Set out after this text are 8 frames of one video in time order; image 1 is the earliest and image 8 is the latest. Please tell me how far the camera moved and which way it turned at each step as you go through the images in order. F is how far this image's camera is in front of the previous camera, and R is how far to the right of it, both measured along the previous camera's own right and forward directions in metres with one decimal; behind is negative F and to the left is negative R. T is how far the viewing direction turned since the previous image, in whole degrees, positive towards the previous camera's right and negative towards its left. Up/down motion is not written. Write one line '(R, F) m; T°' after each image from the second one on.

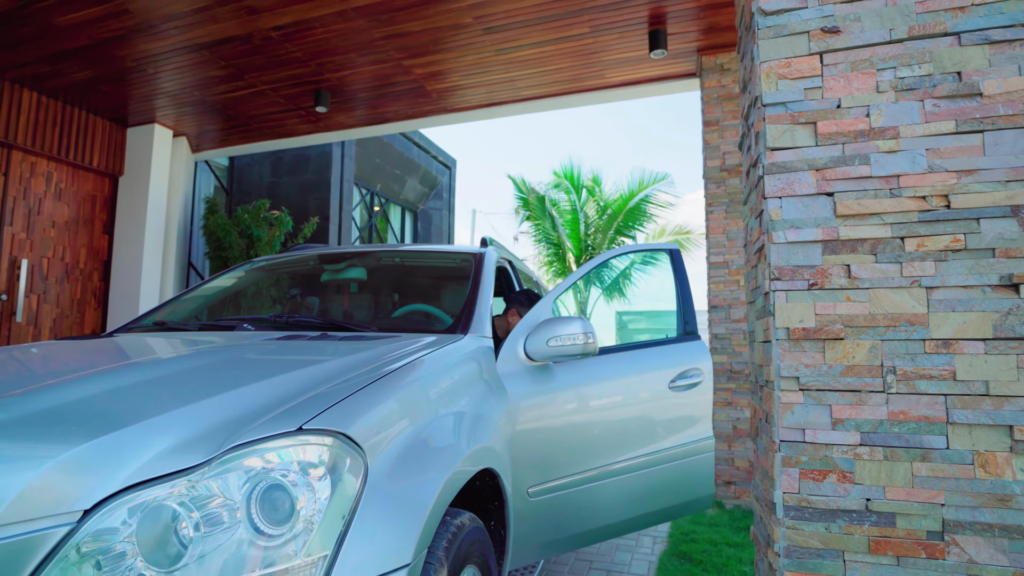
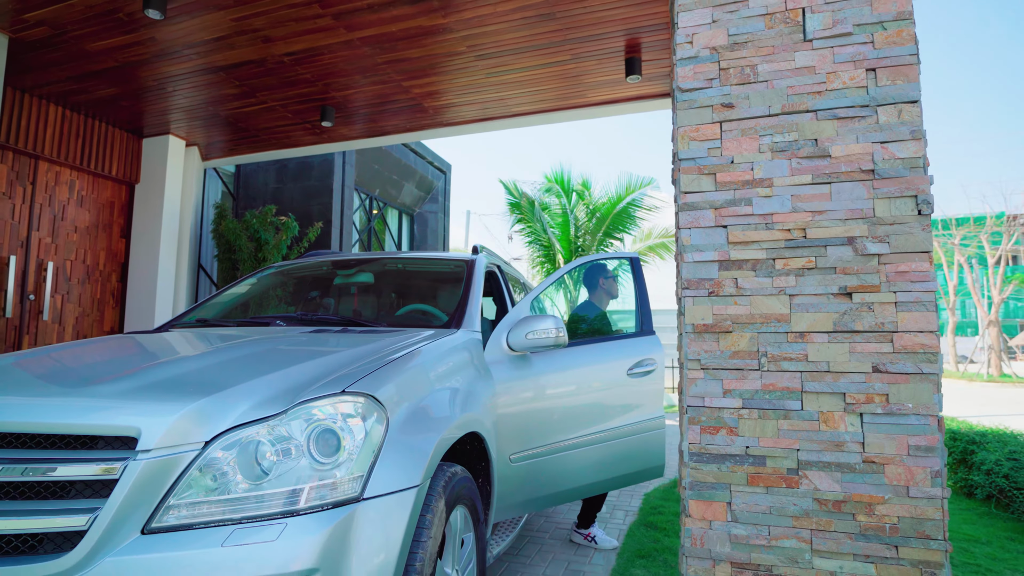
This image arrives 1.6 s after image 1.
(0.0, -0.5) m; +1°
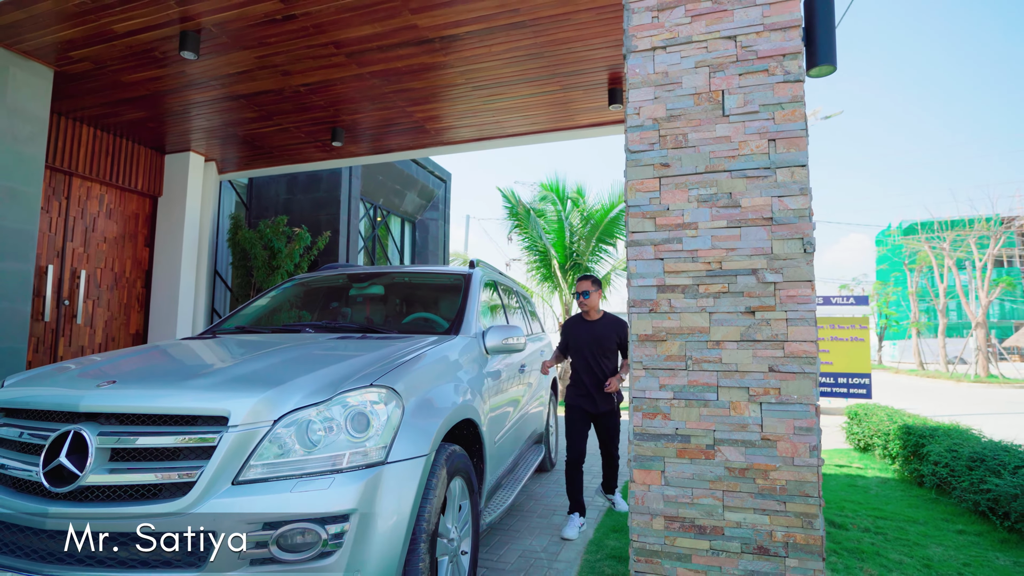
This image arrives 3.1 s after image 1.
(+0.1, -0.5) m; 0°
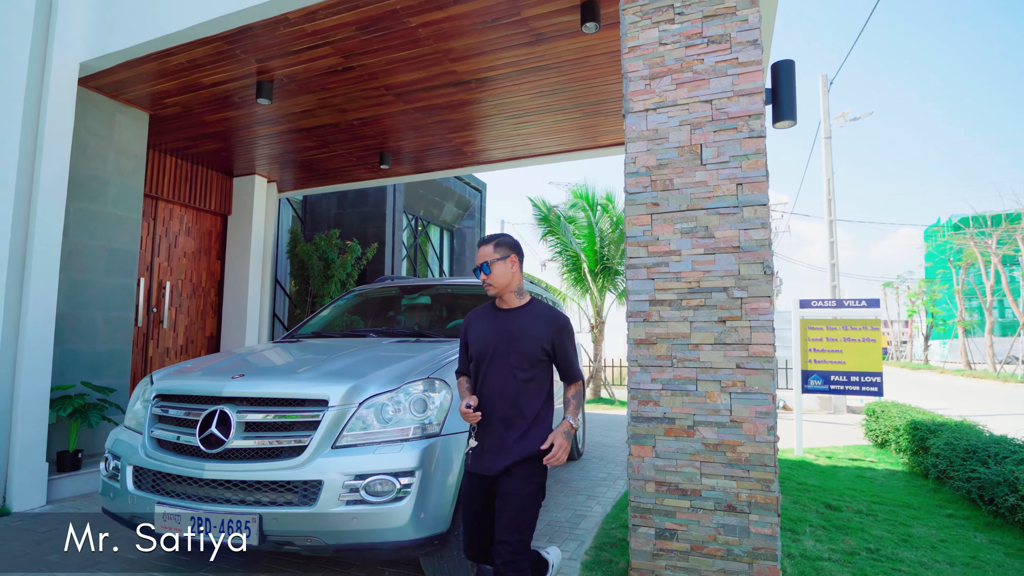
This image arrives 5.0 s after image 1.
(+0.1, -0.6) m; -4°
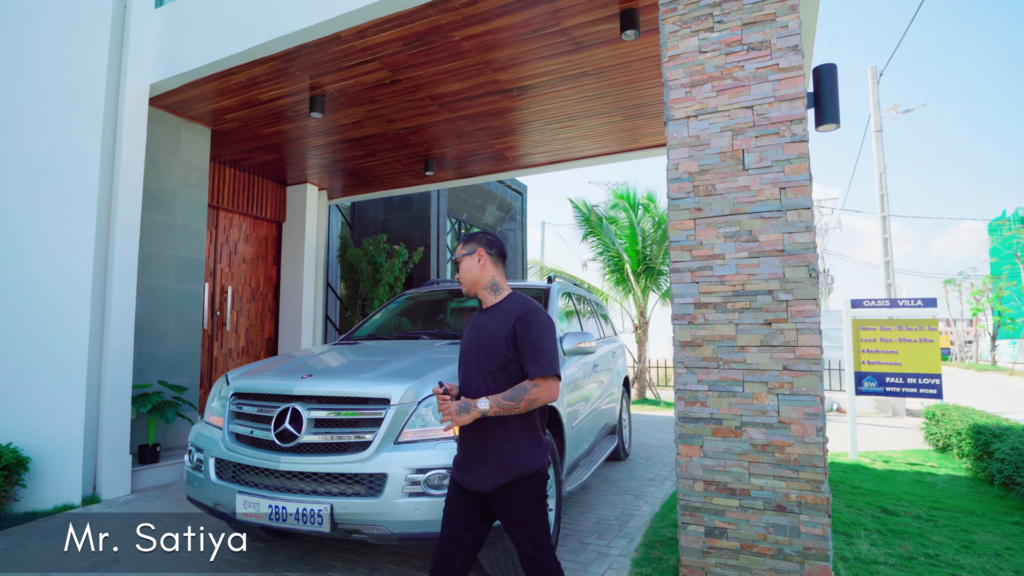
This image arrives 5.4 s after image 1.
(0.0, -0.1) m; -4°
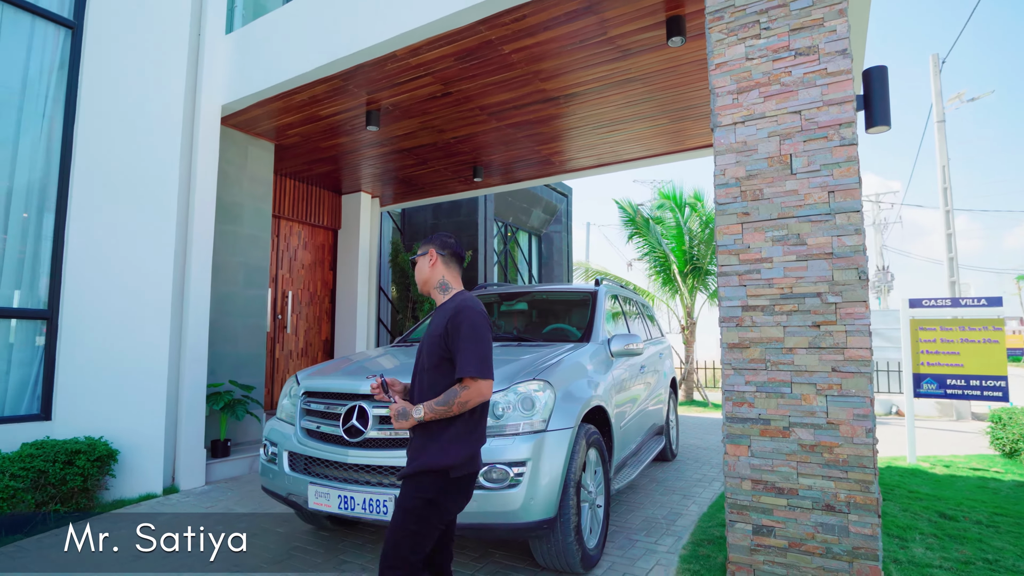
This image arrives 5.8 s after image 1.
(0.0, -0.2) m; -4°
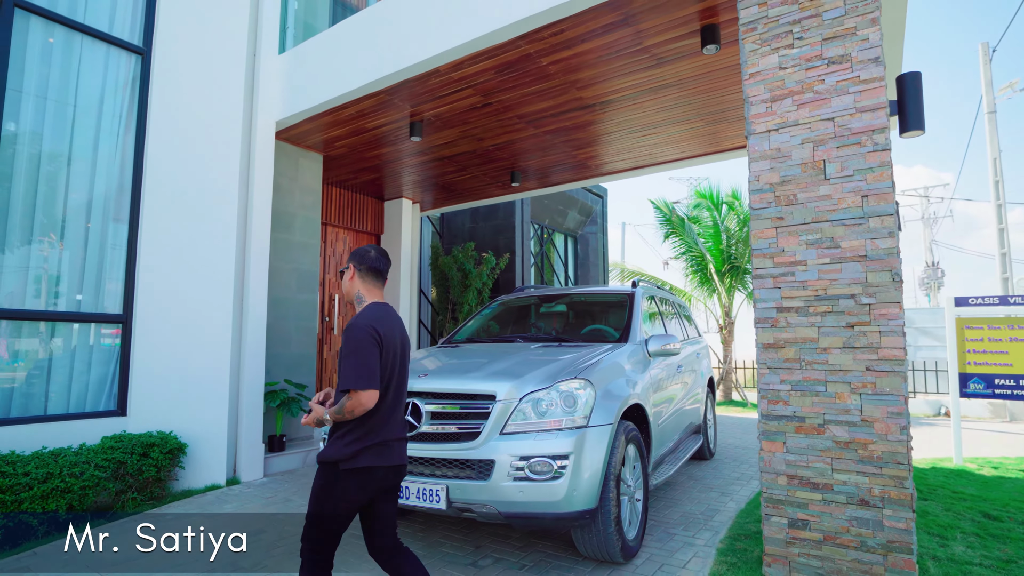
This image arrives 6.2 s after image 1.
(0.0, -0.2) m; -3°
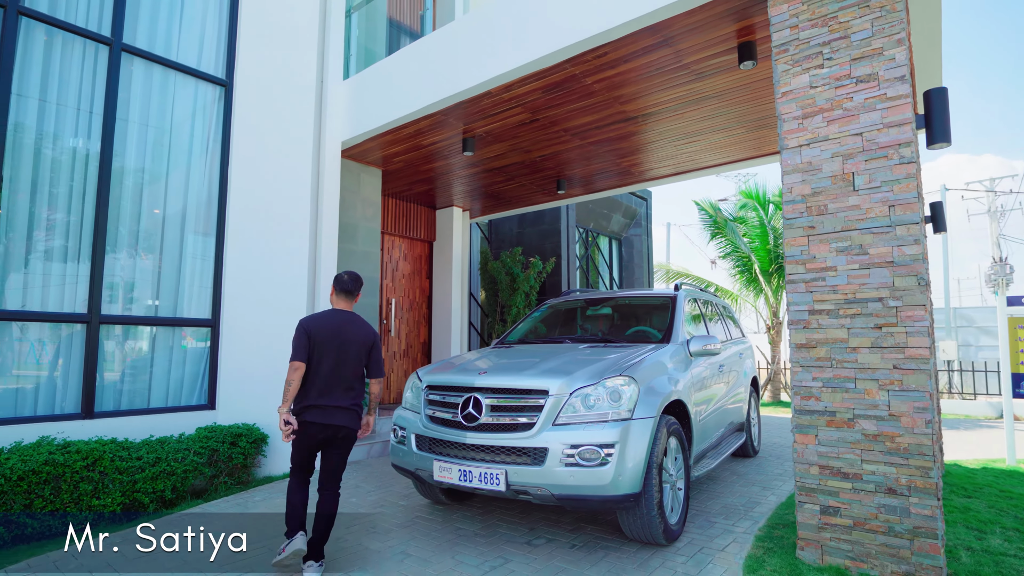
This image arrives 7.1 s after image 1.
(0.0, -0.4) m; -4°
